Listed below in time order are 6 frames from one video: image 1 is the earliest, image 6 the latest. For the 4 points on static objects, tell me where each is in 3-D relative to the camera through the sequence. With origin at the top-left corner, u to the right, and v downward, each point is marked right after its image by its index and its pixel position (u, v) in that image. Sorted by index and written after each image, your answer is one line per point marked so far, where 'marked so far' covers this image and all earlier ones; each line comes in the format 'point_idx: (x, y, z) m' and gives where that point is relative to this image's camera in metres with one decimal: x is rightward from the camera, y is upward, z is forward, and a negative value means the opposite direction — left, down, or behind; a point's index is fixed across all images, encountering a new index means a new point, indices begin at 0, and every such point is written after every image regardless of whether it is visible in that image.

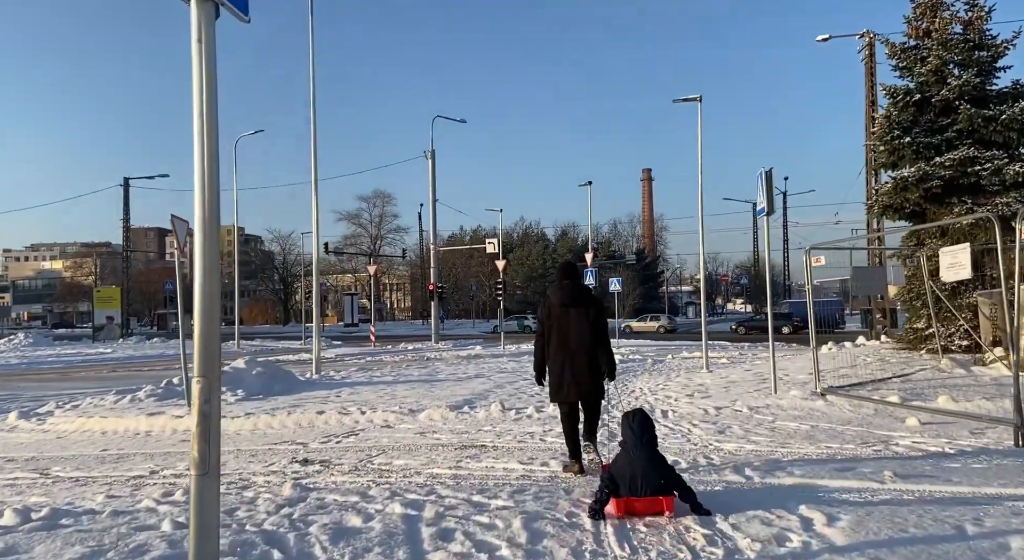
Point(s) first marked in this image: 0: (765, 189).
0: (+3.5, +1.2, +11.1) m
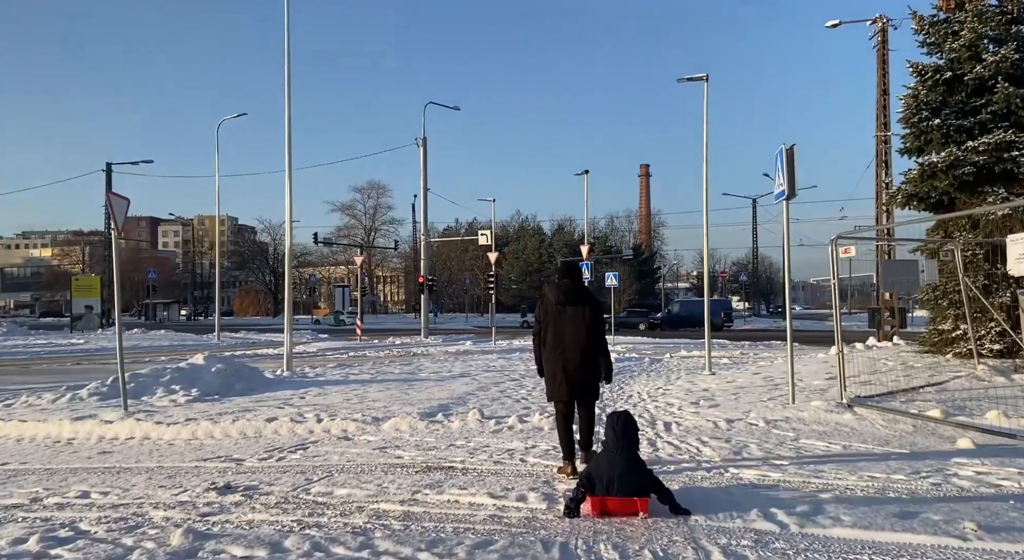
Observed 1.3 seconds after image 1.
0: (+3.3, +1.3, +9.7) m
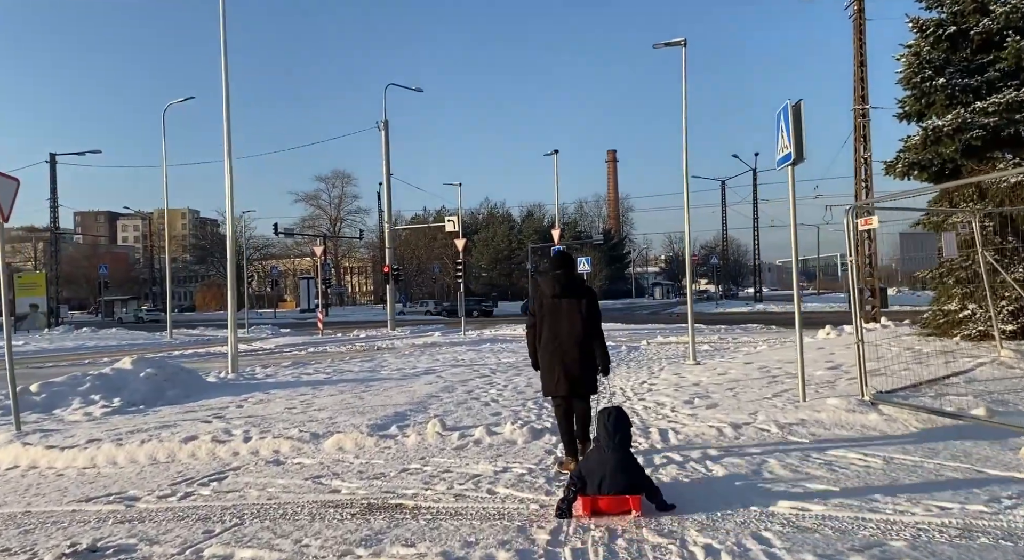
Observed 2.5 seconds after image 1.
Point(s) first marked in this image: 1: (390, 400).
0: (+2.9, +1.5, +8.3) m
1: (-1.6, -1.6, +10.8) m
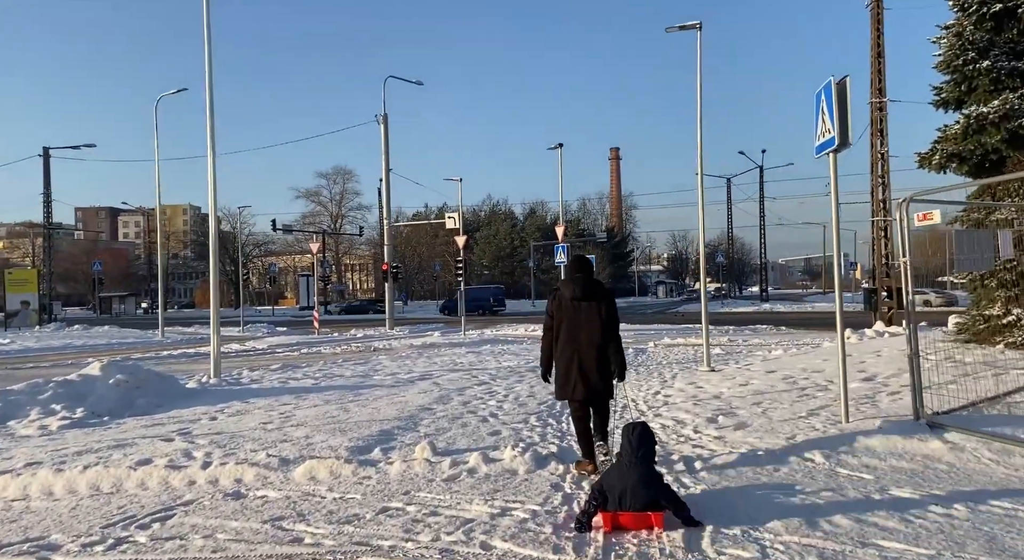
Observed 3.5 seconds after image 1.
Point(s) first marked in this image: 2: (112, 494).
0: (+2.9, +1.5, +7.2) m
1: (-1.6, -1.6, +9.7) m
2: (-3.1, -1.6, +6.4) m
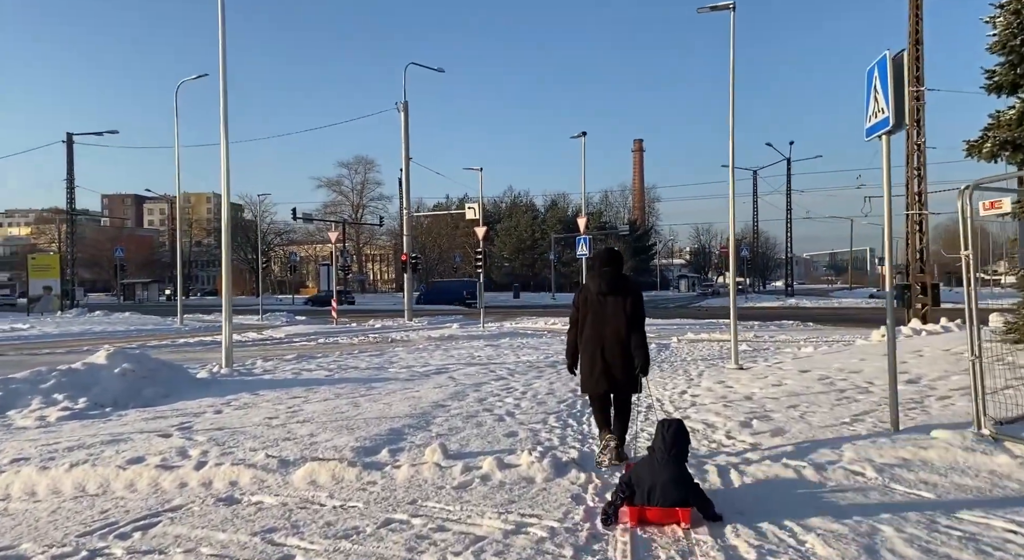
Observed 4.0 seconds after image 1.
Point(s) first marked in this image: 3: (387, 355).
0: (+3.1, +1.5, +6.6) m
1: (-1.4, -1.5, +9.2) m
2: (-3.0, -1.5, +5.9) m
3: (-3.0, -1.8, +19.8) m
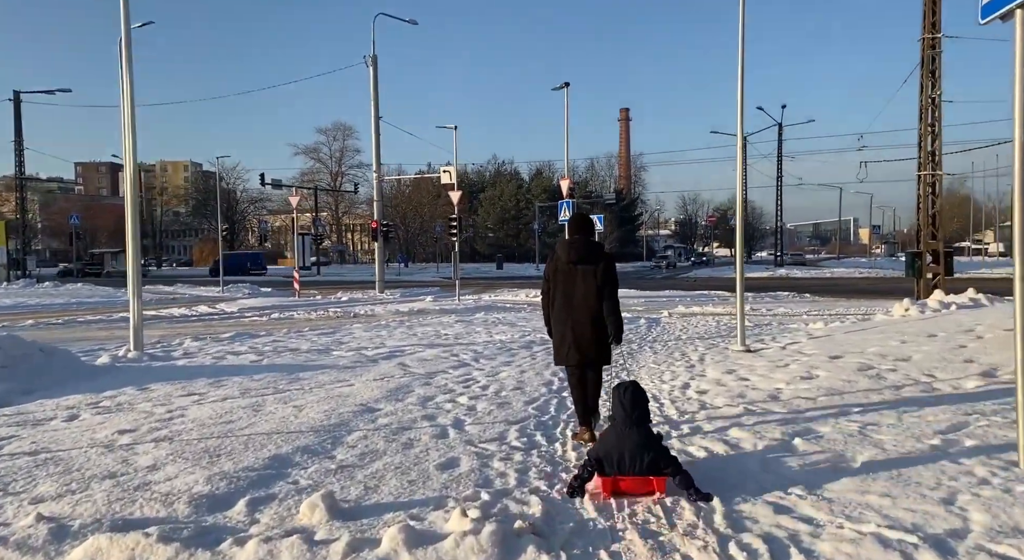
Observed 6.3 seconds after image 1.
0: (+2.7, +1.8, +4.1) m
1: (-1.8, -1.2, +6.8) m
2: (-3.3, -1.3, +3.4) m
3: (-3.6, -1.1, +17.4) m
